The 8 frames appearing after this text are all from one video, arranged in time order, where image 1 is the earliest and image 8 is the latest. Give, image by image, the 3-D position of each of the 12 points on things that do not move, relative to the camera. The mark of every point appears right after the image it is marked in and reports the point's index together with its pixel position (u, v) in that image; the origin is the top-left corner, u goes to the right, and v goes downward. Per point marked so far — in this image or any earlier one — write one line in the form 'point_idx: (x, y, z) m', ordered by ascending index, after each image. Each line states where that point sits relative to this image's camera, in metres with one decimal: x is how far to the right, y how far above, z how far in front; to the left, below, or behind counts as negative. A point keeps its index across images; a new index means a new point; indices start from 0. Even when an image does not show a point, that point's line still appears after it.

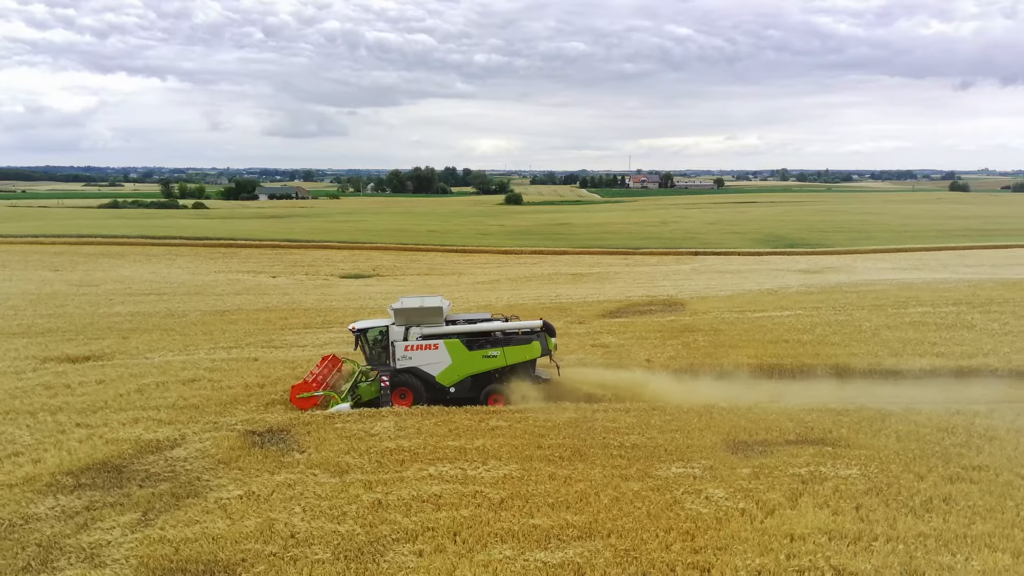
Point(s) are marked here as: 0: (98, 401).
0: (-6.4, -1.8, +12.7) m
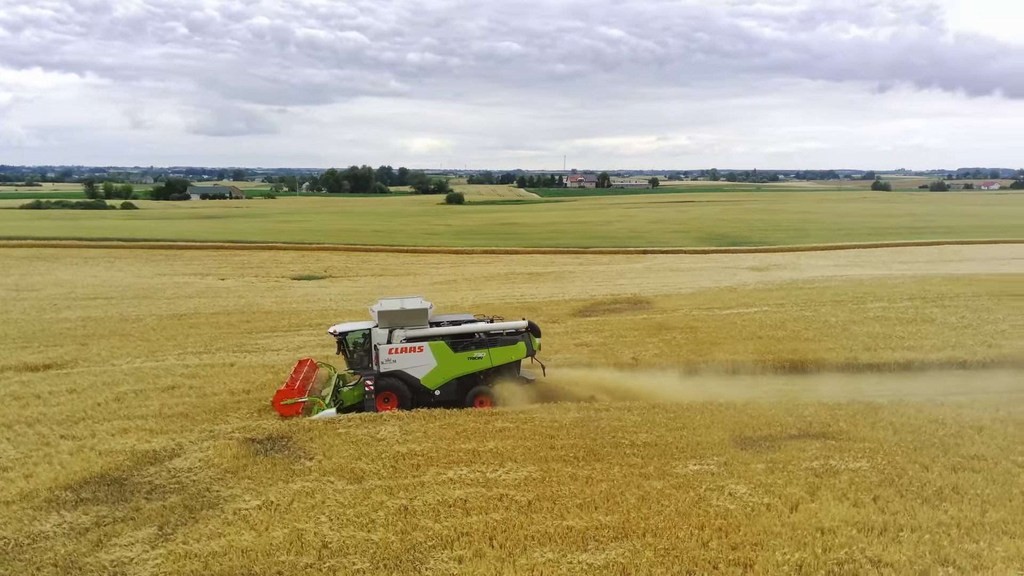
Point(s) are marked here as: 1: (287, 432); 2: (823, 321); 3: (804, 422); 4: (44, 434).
0: (-6.4, -1.9, +12.1) m
1: (-3.0, -1.9, +10.8) m
2: (+7.5, -0.8, +19.7) m
3: (+4.1, -1.9, +11.3) m
4: (-6.2, -2.0, +10.9) m
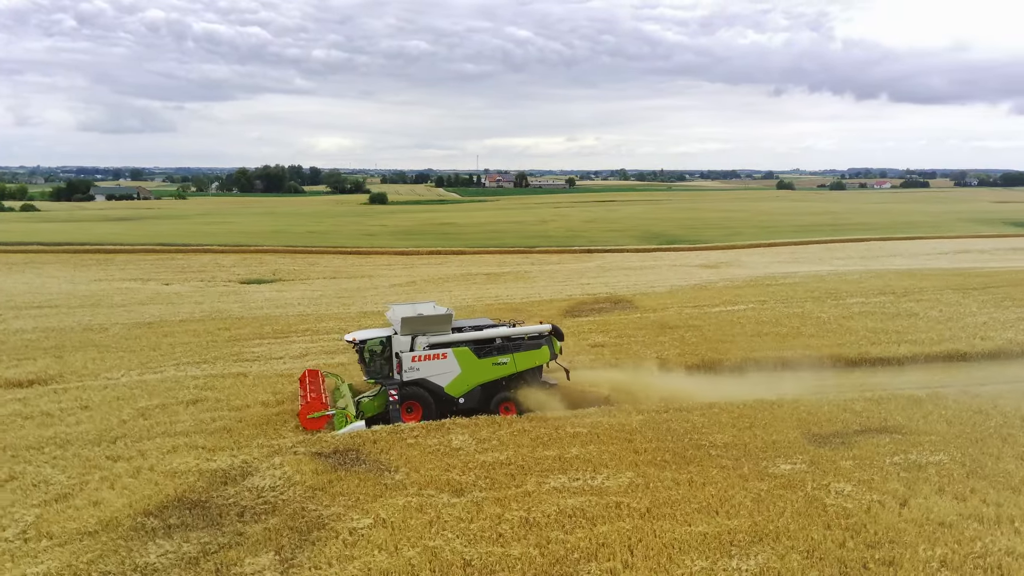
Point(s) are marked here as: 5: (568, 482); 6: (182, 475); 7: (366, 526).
0: (-5.6, -2.0, +11.2) m
1: (-2.0, -2.0, +10.4) m
2: (+7.5, -0.7, +20.2) m
3: (+5.0, -1.8, +11.5) m
4: (-5.3, -2.1, +10.1) m
5: (+0.7, -2.2, +9.0) m
6: (-3.7, -2.1, +9.3) m
7: (-1.4, -2.3, +7.9) m
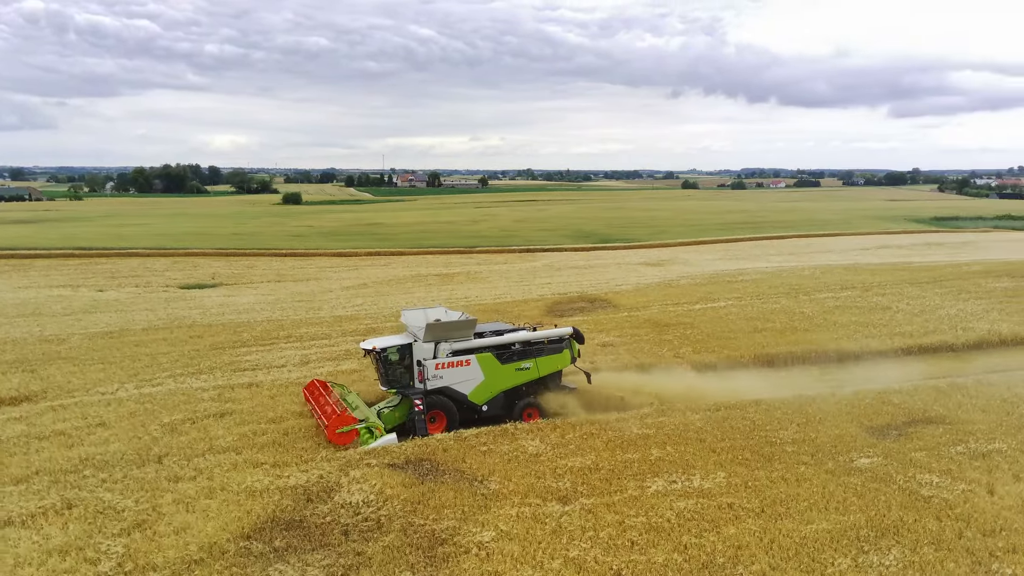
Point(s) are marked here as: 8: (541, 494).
0: (-4.7, -2.1, +10.5) m
1: (-1.1, -2.1, +10.0) m
2: (+7.3, -0.6, +20.8) m
3: (+5.8, -1.8, +11.9) m
4: (-4.3, -2.2, +9.4) m
5: (+1.7, -2.2, +8.9) m
6: (-2.7, -2.2, +8.7) m
7: (-0.2, -2.3, +7.6) m
8: (+0.3, -2.2, +8.6) m
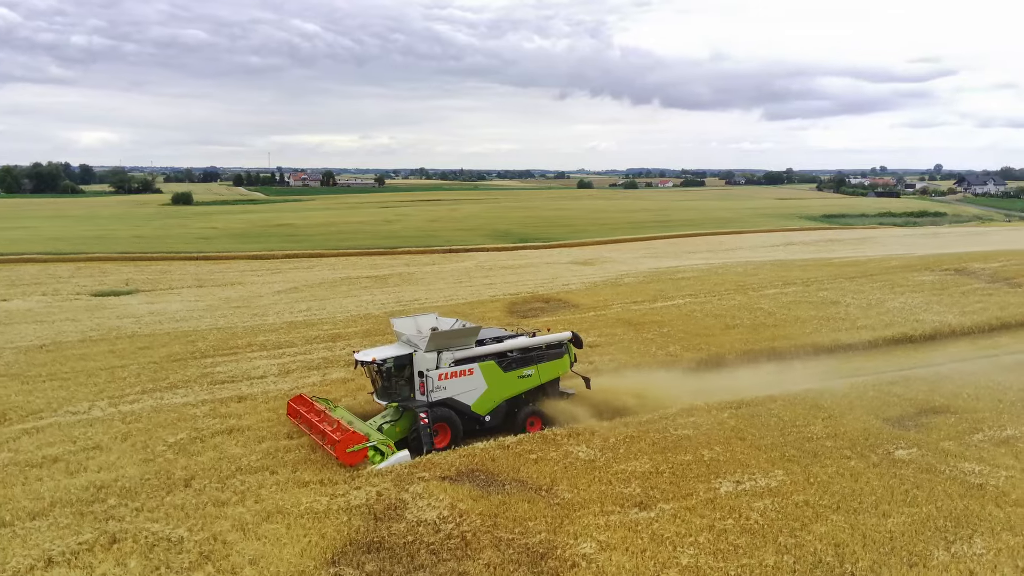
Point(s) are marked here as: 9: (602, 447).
0: (-4.1, -2.2, +9.7) m
1: (-0.4, -2.1, +9.7) m
2: (+6.5, -0.6, +21.5) m
3: (+6.1, -1.7, +12.4) m
4: (-3.5, -2.3, +8.6) m
5: (+2.5, -2.2, +8.9) m
6: (-1.9, -2.3, +8.2) m
7: (+0.7, -2.4, +7.4) m
8: (+1.1, -2.2, +8.5) m
9: (+1.1, -2.0, +10.2) m
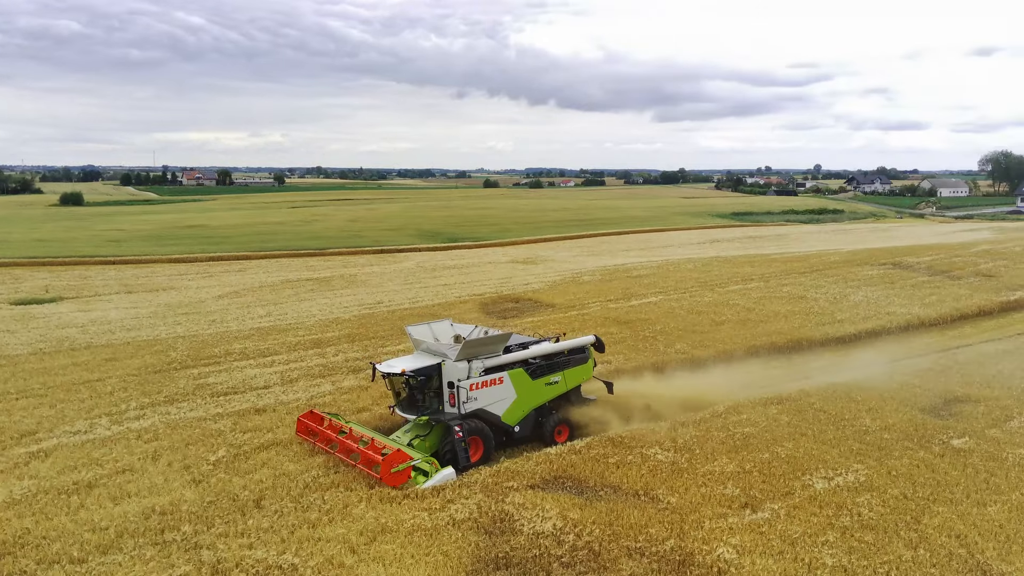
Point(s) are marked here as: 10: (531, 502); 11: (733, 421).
0: (-3.1, -2.3, +9.0) m
1: (+0.5, -2.1, +9.4) m
2: (+6.0, -0.5, +21.9) m
3: (+6.7, -1.6, +12.9) m
4: (-2.4, -2.4, +8.0) m
5: (+3.5, -2.1, +9.0) m
6: (-0.7, -2.3, +7.8) m
7: (+2.0, -2.4, +7.3) m
8: (+2.2, -2.2, +8.4) m
9: (+2.0, -2.0, +10.1) m
10: (+0.2, -2.2, +8.4) m
11: (+3.0, -1.8, +11.2) m
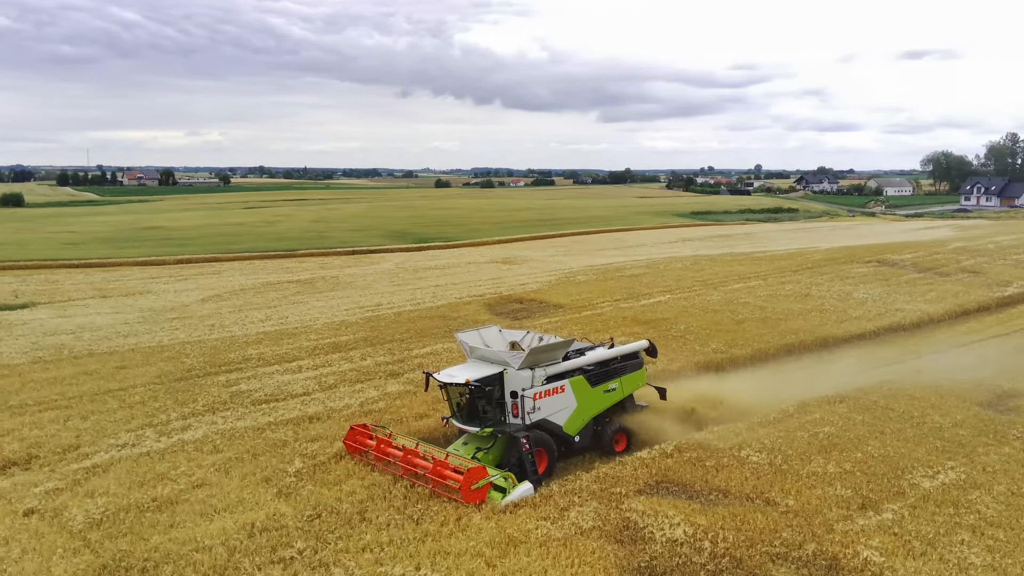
0: (-1.9, -2.3, +8.6) m
1: (+1.7, -2.1, +9.2) m
2: (+6.4, -0.4, +22.1) m
3: (+7.6, -1.6, +13.1) m
4: (-1.2, -2.4, +7.7) m
5: (+4.7, -2.1, +9.0) m
6: (+0.5, -2.4, +7.6) m
7: (+3.3, -2.4, +7.2) m
8: (+3.4, -2.2, +8.4) m
9: (+3.1, -2.0, +10.0) m
10: (+1.4, -2.3, +8.3) m
11: (+4.1, -1.8, +11.2) m
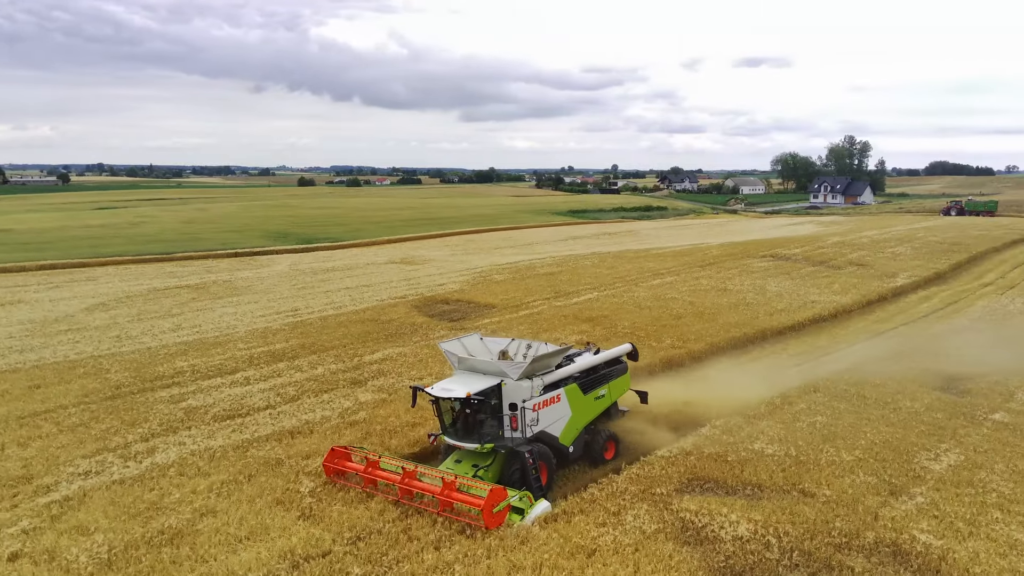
0: (-1.4, -2.4, +8.1) m
1: (+2.0, -2.1, +9.3) m
2: (+4.6, -0.3, +22.7) m
3: (+7.2, -1.5, +14.1) m
4: (-0.5, -2.5, +7.3) m
5: (+5.0, -2.1, +9.6) m
6: (+1.2, -2.4, +7.5) m
7: (+3.9, -2.3, +7.6) m
8: (+3.9, -2.2, +8.7) m
9: (+3.3, -1.9, +10.3) m
10: (+1.9, -2.3, +8.3) m
11: (+4.1, -1.8, +11.6) m
